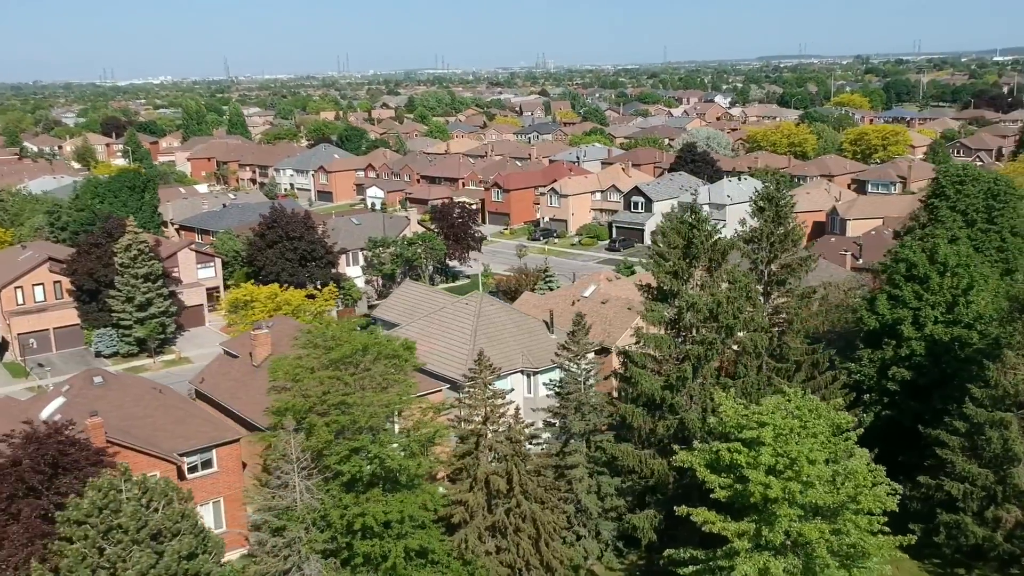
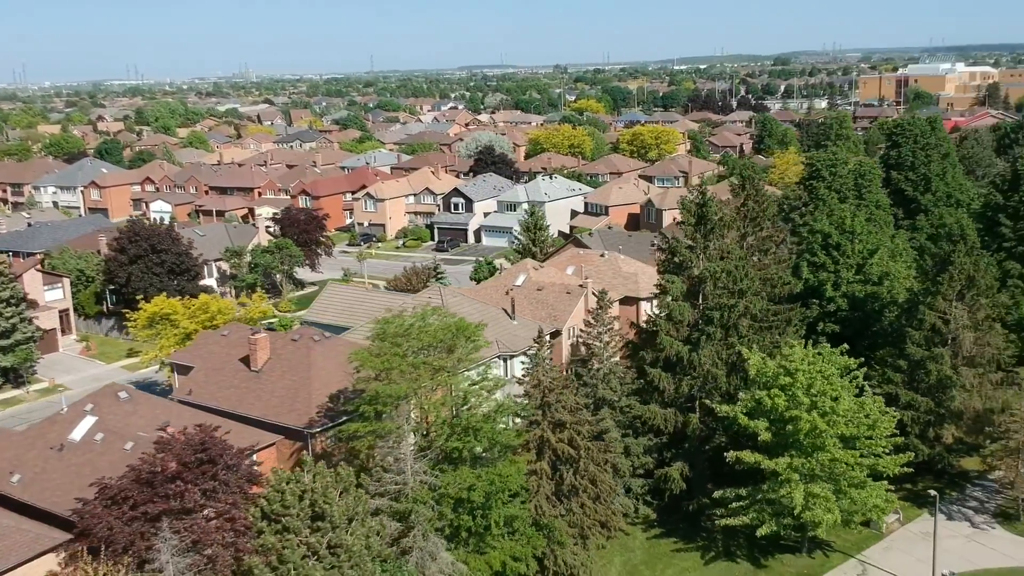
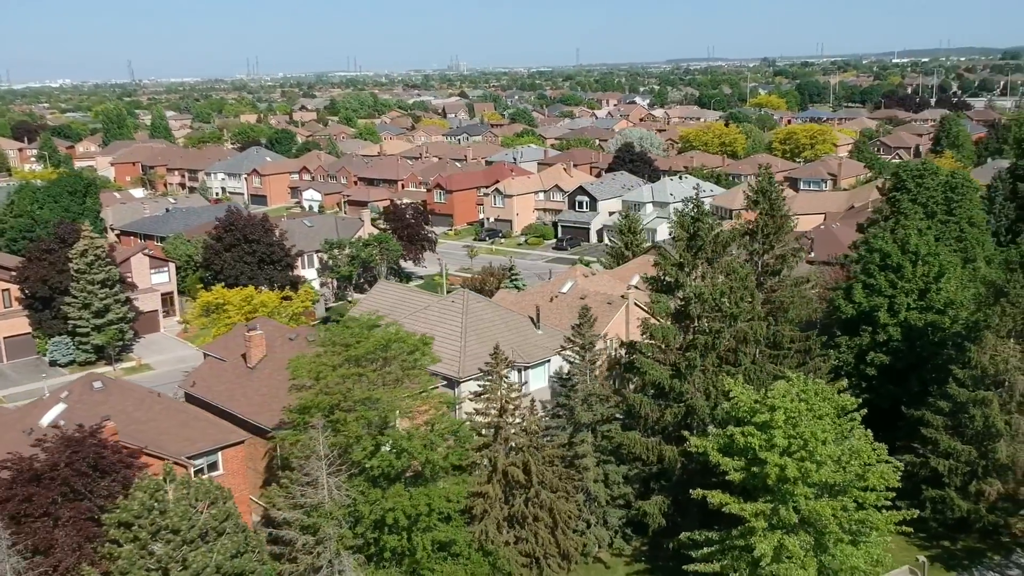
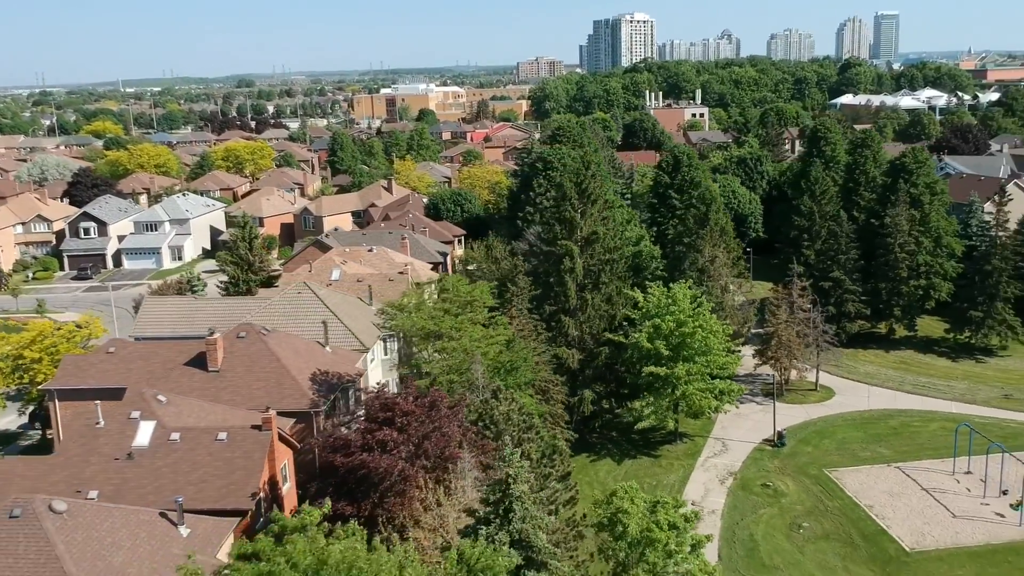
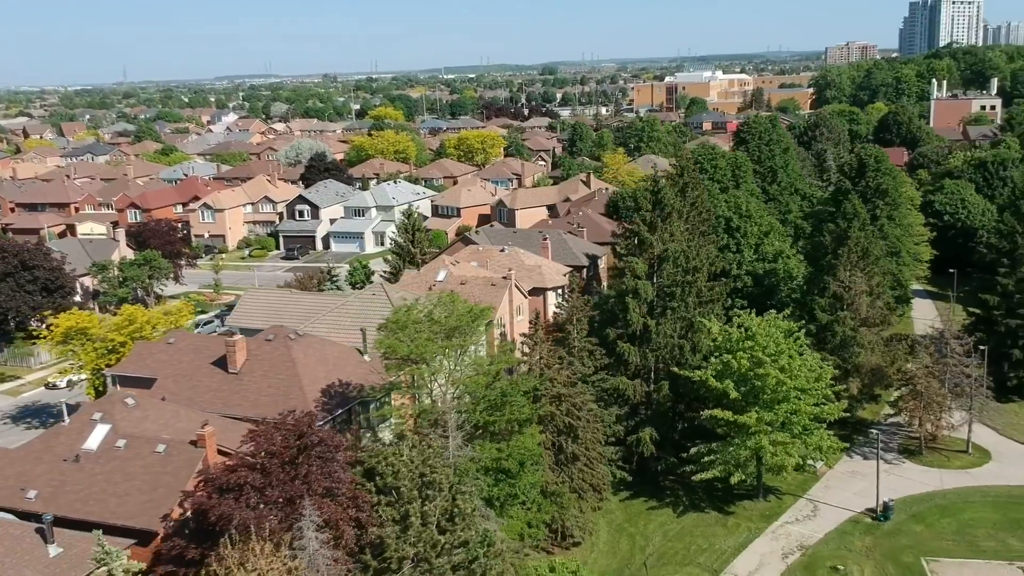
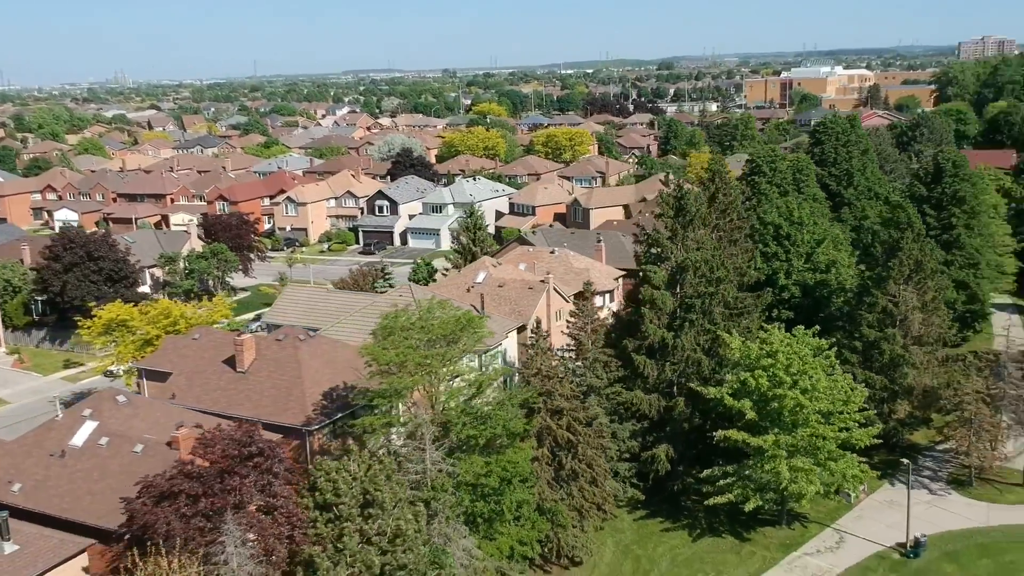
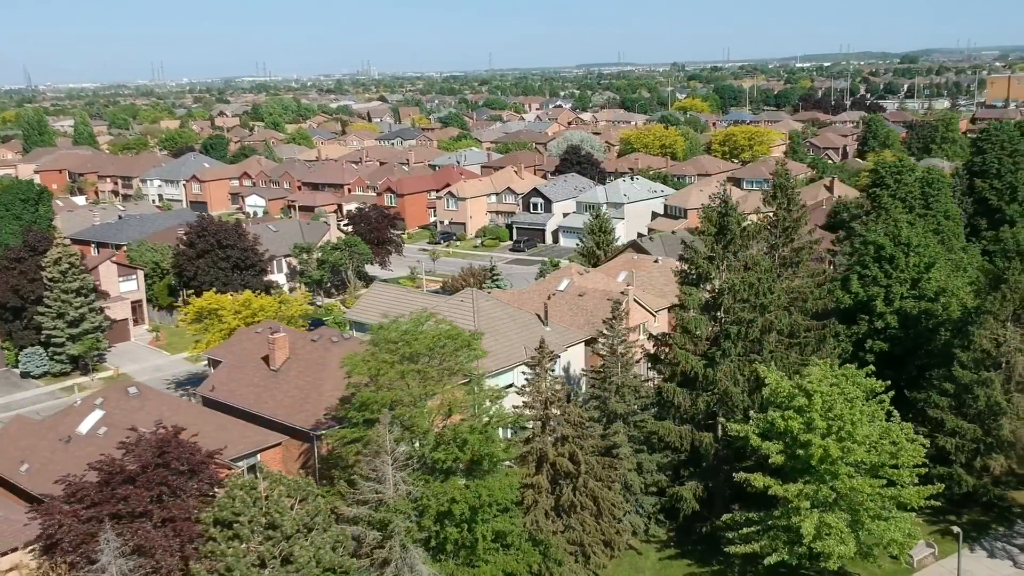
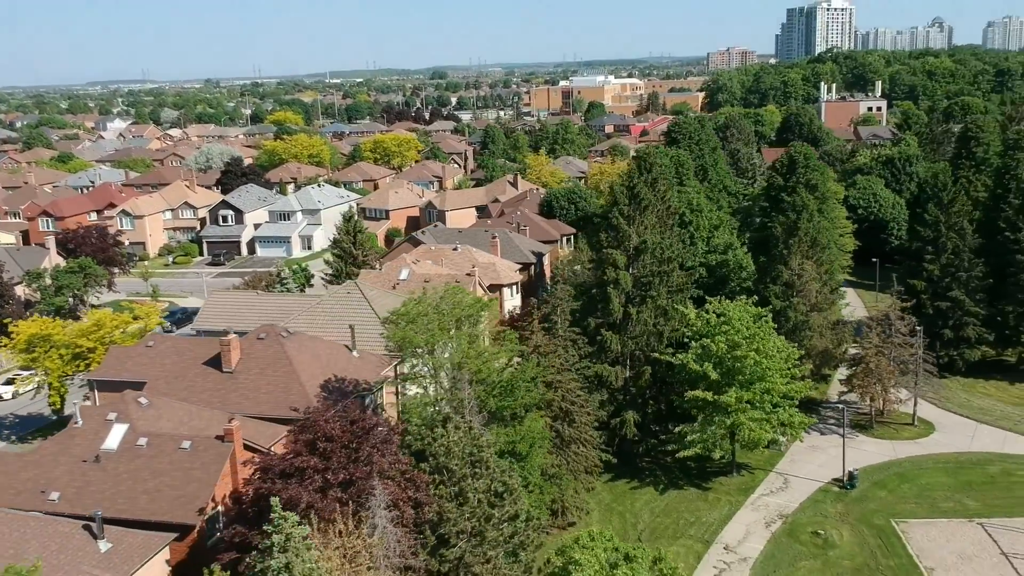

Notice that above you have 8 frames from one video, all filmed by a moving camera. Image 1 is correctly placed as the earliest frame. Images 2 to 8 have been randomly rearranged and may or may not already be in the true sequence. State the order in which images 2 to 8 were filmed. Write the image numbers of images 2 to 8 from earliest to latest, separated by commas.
3, 7, 2, 6, 5, 8, 4
